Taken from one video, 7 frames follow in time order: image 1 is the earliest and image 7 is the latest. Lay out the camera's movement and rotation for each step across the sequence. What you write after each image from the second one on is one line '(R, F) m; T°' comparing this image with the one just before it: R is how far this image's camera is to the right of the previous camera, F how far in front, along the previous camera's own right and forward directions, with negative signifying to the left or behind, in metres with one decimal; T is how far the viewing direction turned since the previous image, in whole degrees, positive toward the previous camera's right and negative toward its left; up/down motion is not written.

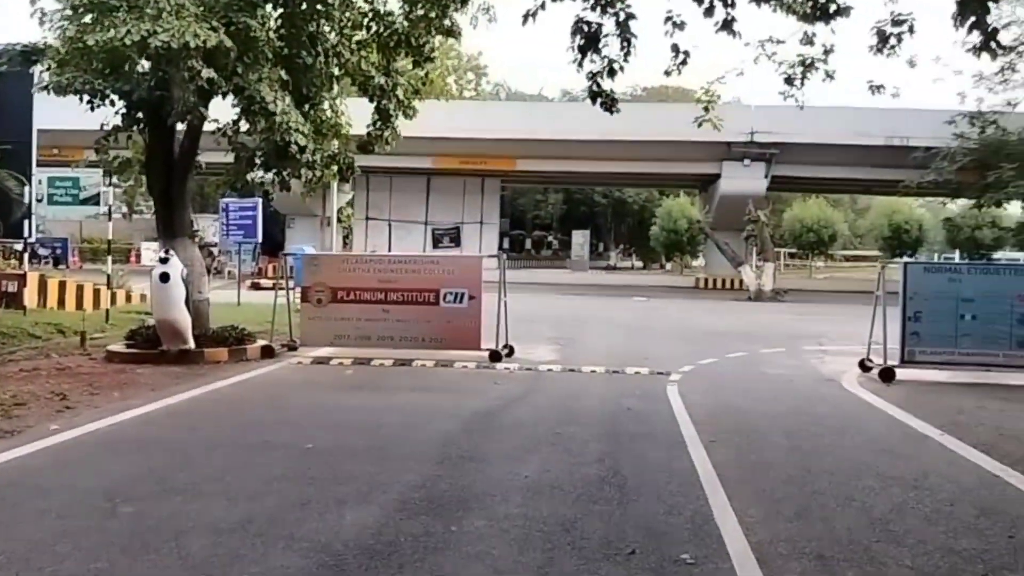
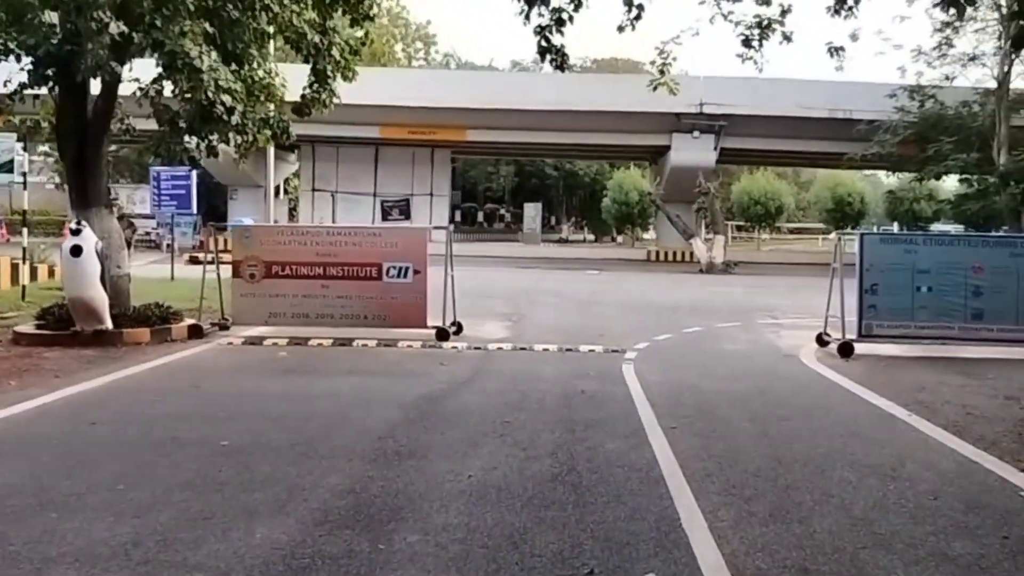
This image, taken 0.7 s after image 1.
(+0.1, +0.8) m; +2°
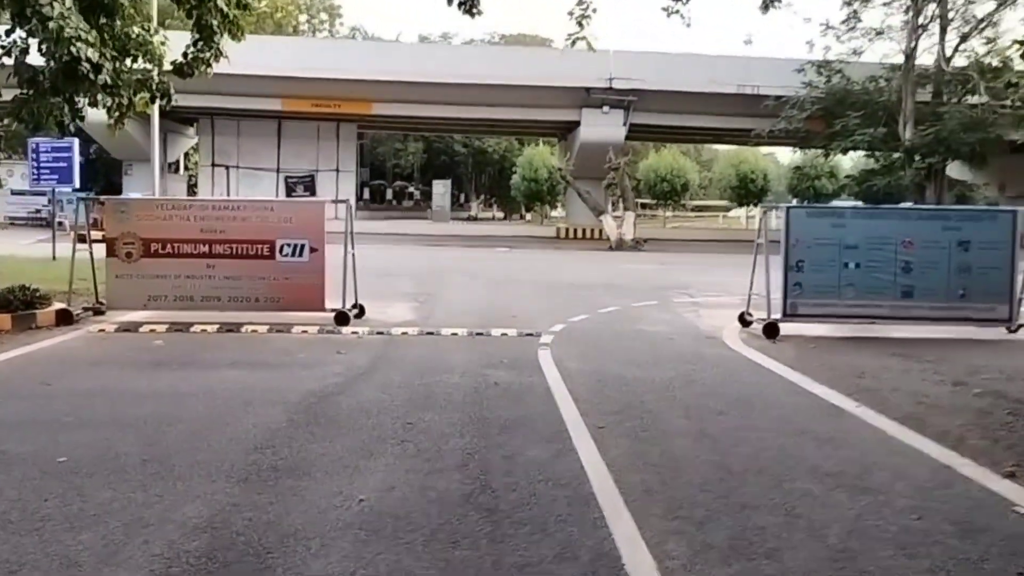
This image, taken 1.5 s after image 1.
(0.0, +1.1) m; +5°
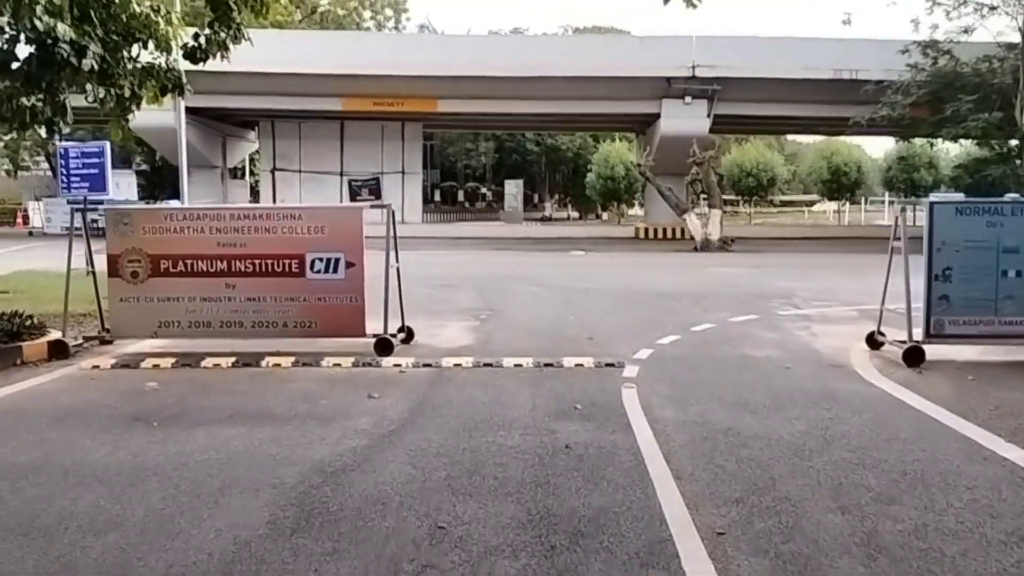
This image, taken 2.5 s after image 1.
(0.0, +2.2) m; -4°
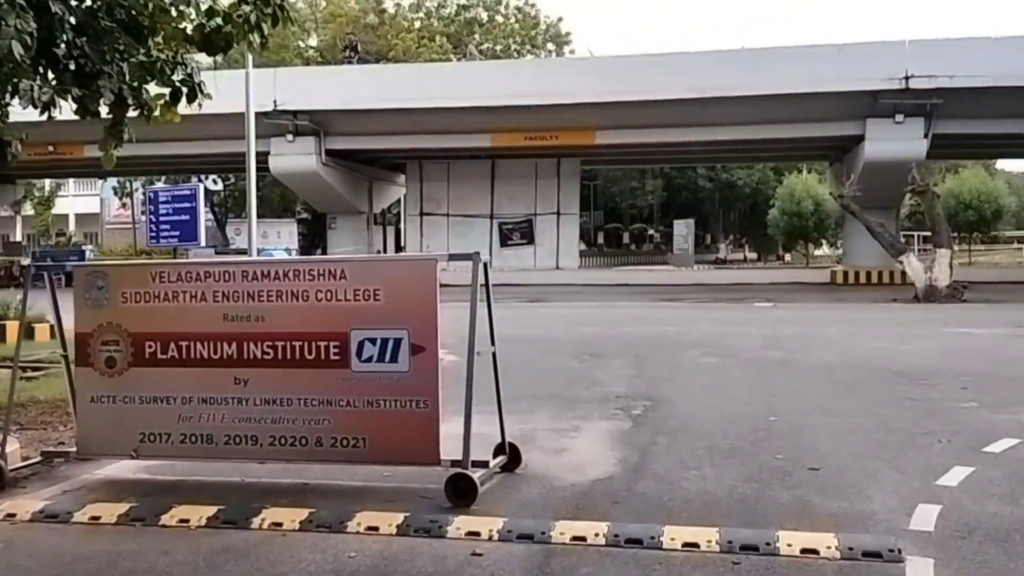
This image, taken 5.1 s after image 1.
(+0.1, +3.8) m; -9°
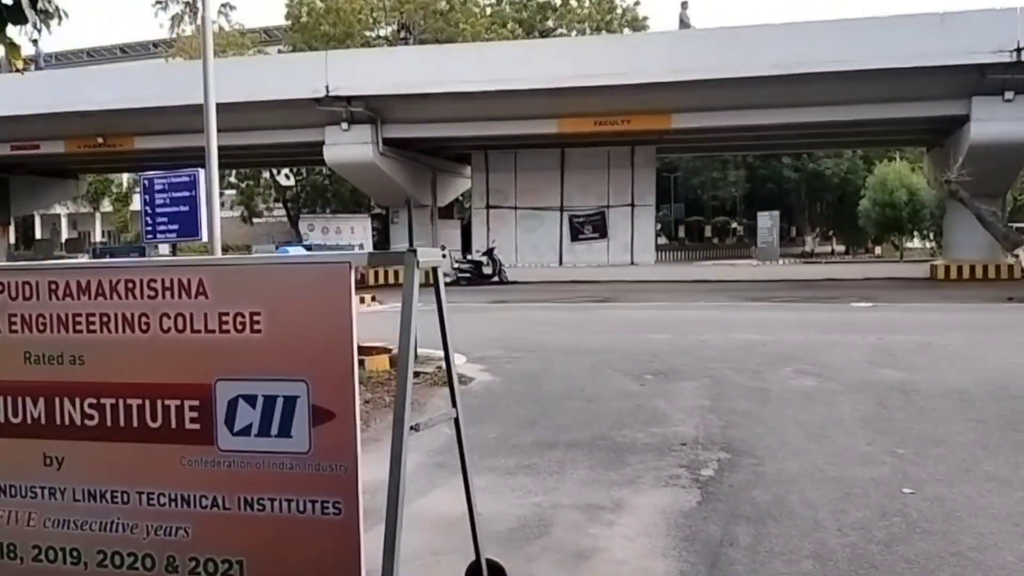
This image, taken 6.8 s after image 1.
(+0.4, +2.6) m; -4°
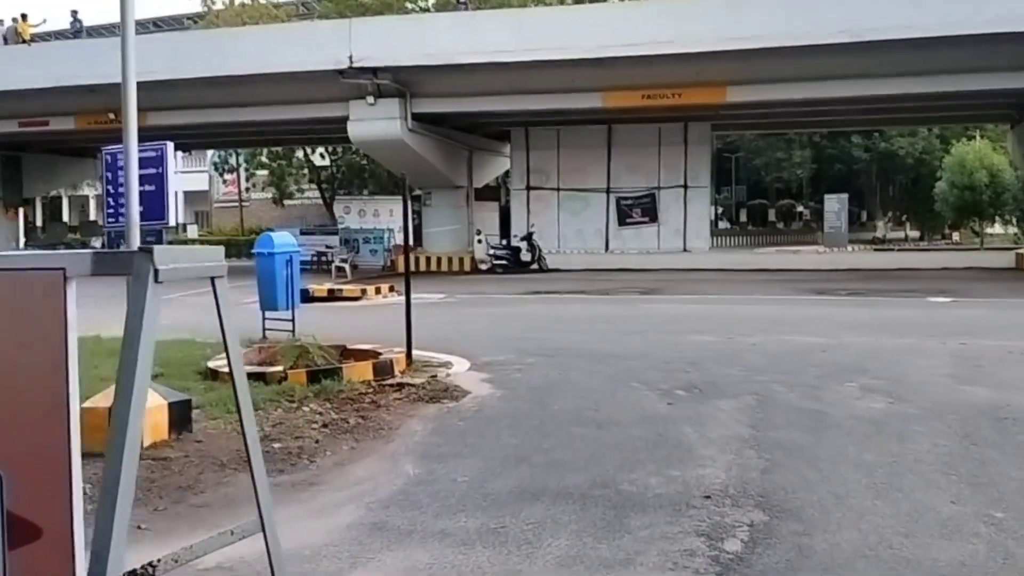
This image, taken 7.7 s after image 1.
(+0.4, +1.6) m; -3°
